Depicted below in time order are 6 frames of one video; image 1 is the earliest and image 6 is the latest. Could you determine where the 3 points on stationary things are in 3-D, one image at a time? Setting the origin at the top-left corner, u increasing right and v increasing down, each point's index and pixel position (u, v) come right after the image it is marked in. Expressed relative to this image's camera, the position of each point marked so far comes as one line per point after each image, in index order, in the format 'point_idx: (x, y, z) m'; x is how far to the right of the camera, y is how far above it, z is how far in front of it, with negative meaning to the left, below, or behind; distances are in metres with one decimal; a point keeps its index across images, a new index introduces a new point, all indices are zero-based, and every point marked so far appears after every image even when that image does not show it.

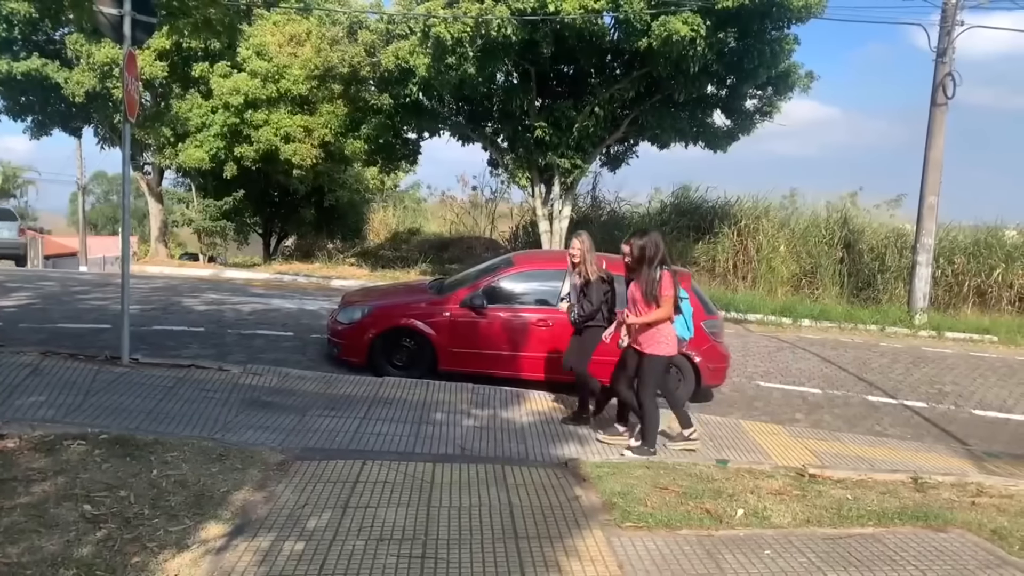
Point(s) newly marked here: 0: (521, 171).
0: (+0.2, +2.3, +16.4) m
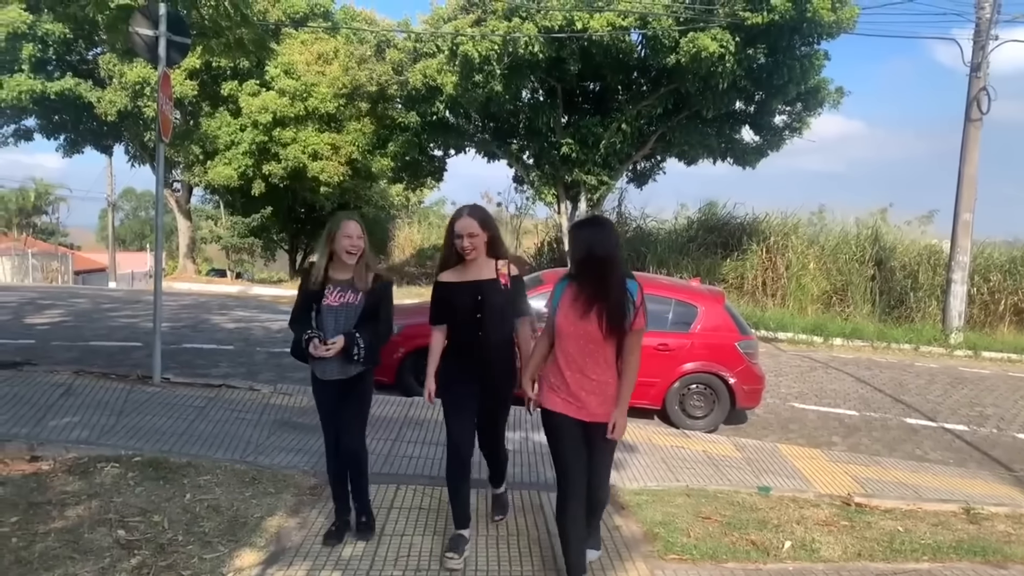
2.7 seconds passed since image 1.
0: (+0.7, +1.9, +16.3) m
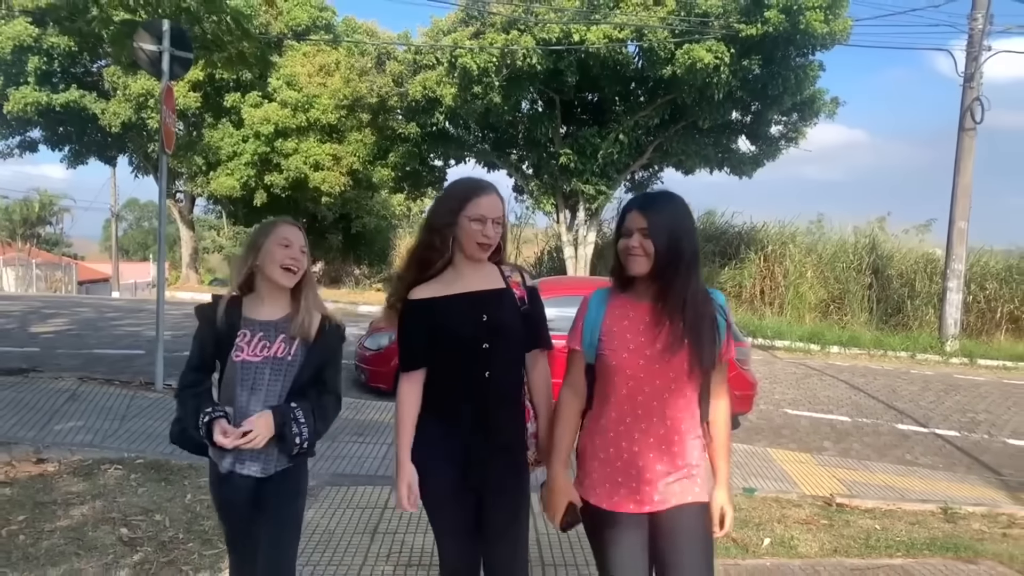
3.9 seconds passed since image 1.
0: (+0.7, +1.8, +16.5) m
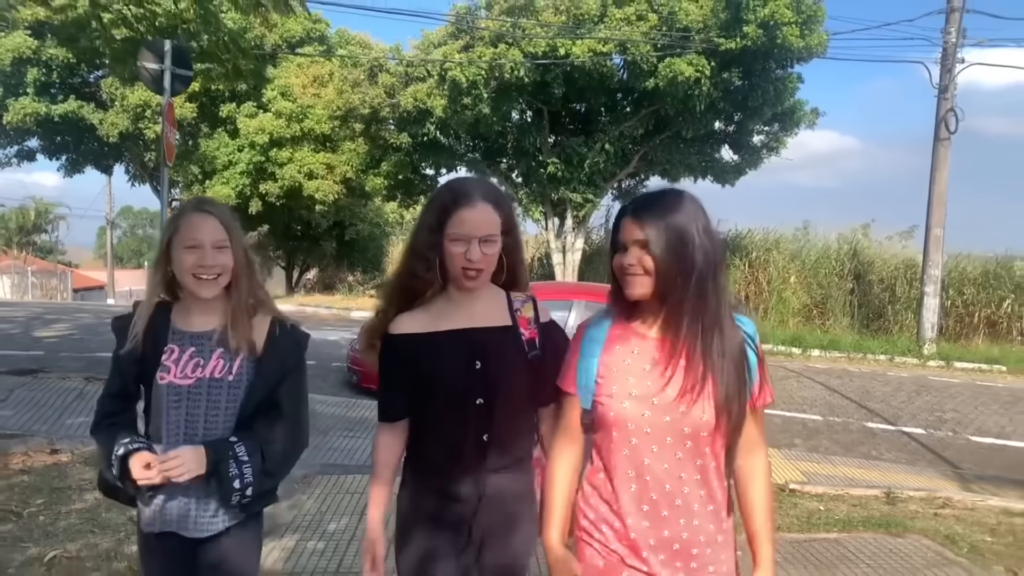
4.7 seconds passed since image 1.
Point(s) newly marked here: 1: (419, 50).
0: (+0.5, +1.7, +16.9) m
1: (-1.8, +4.5, +16.1) m
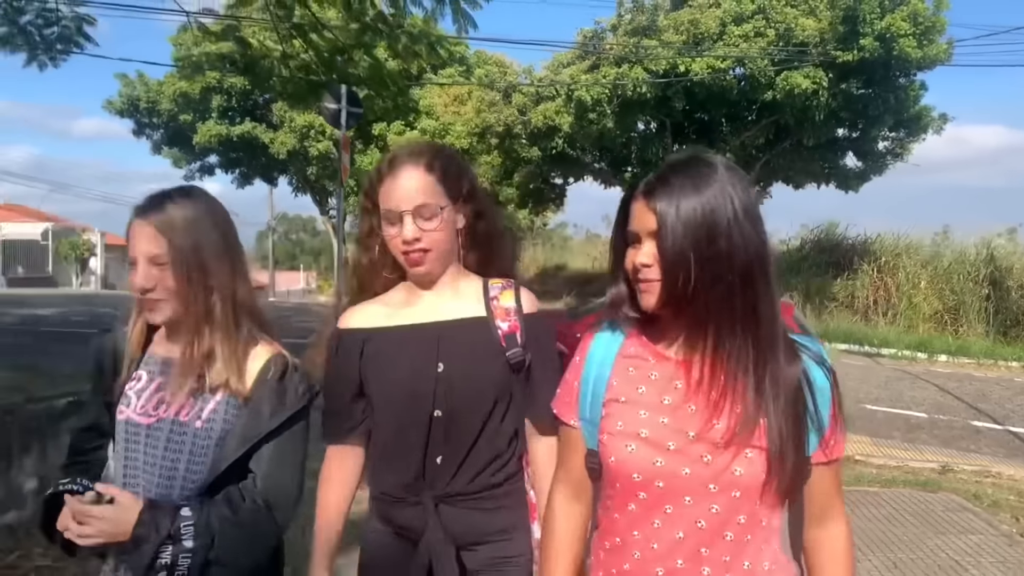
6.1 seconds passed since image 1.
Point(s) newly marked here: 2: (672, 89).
0: (+3.1, +1.6, +17.8) m
1: (+0.8, +4.5, +17.4) m
2: (+3.0, +3.7, +15.7) m
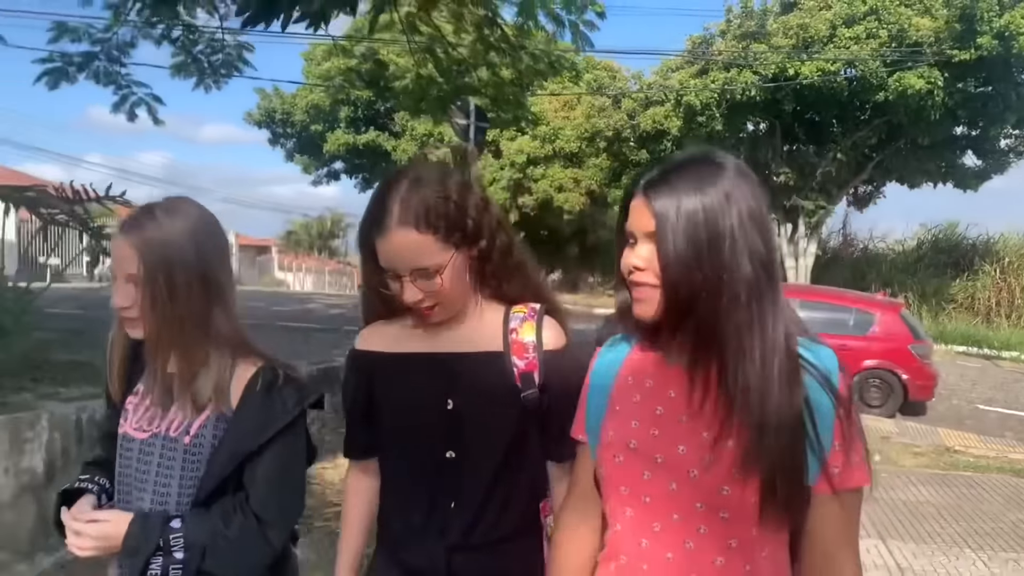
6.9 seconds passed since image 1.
0: (+5.5, +1.6, +18.0) m
1: (+3.1, +4.5, +17.8) m
2: (+5.1, +3.7, +15.9) m
